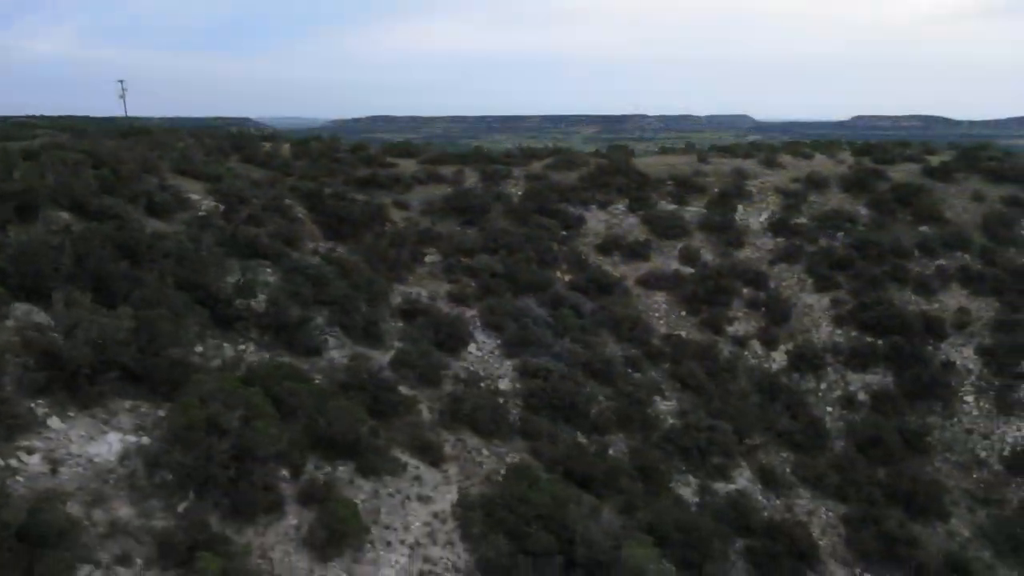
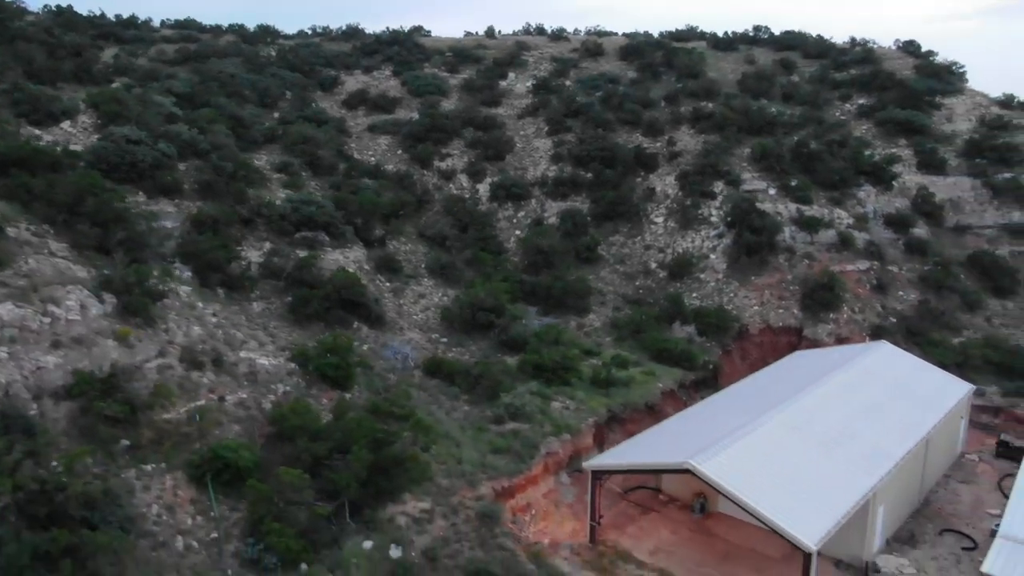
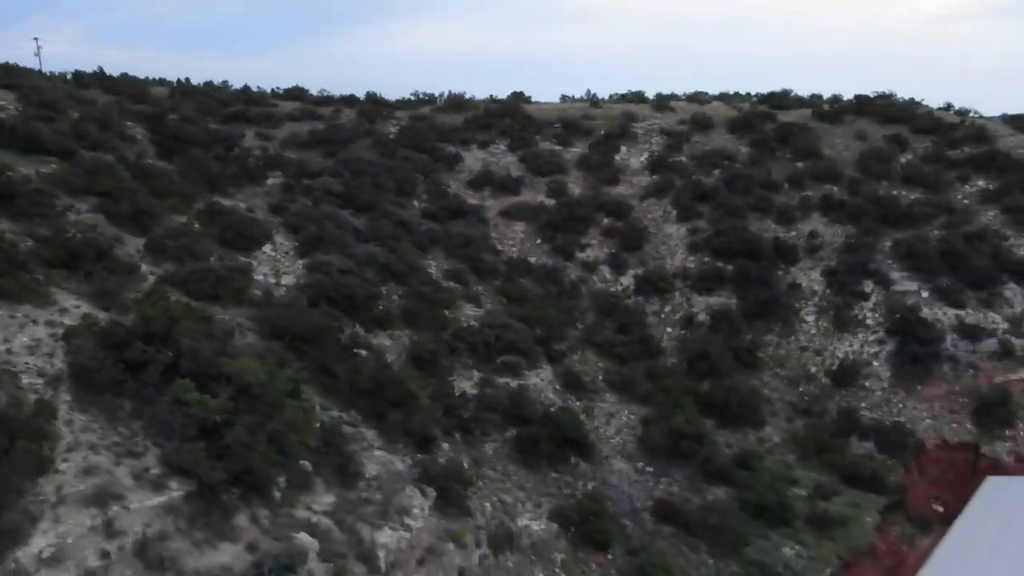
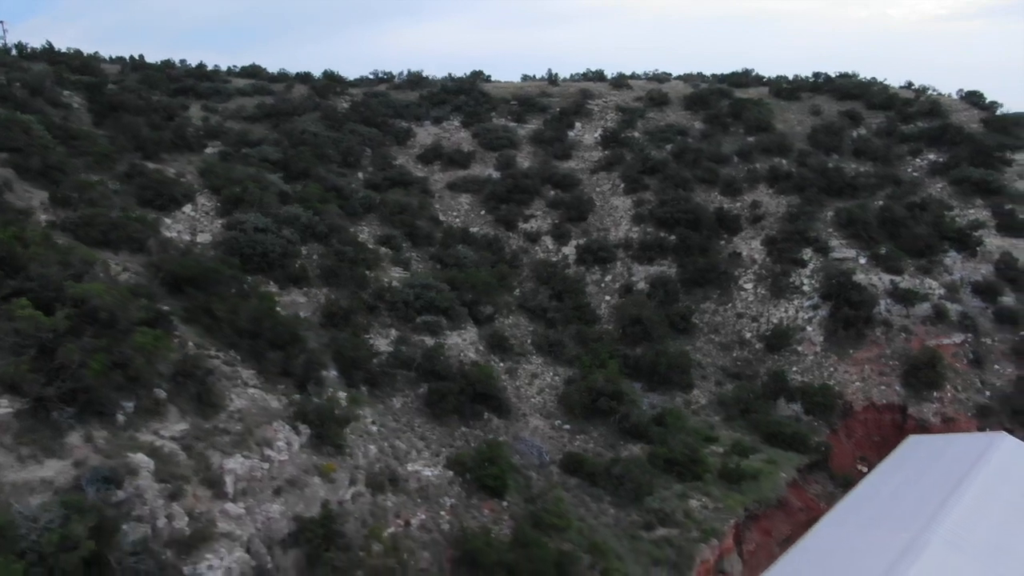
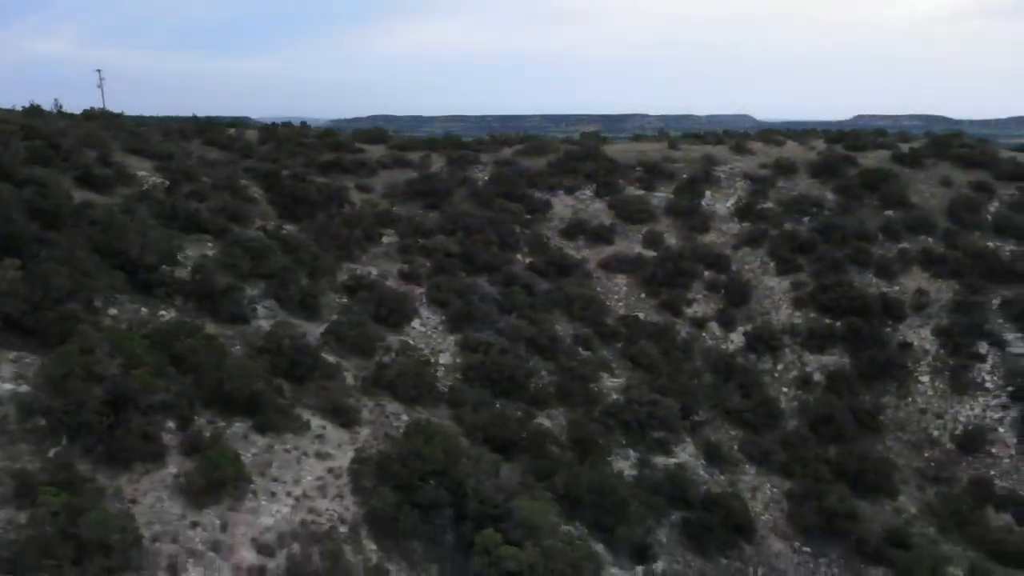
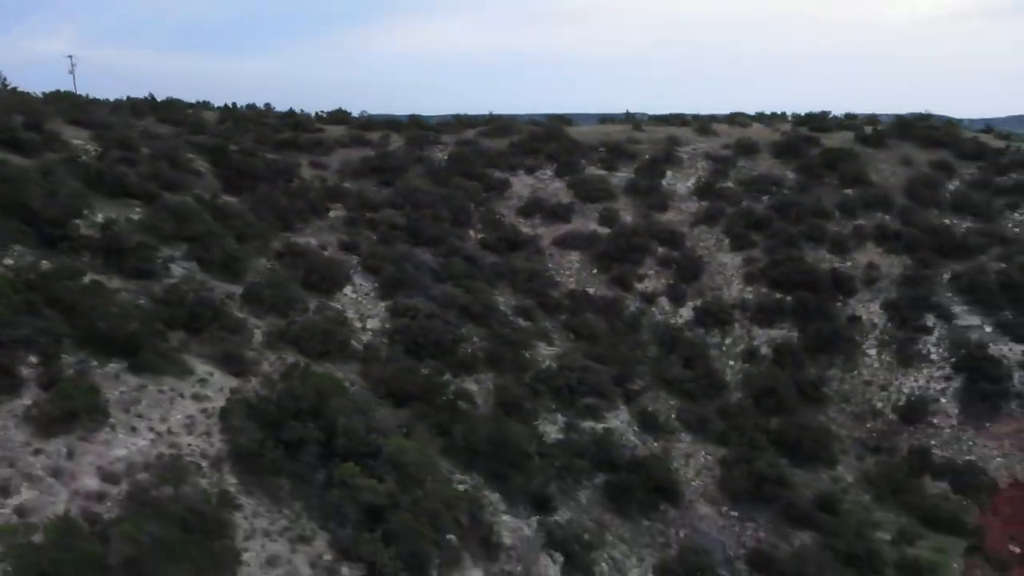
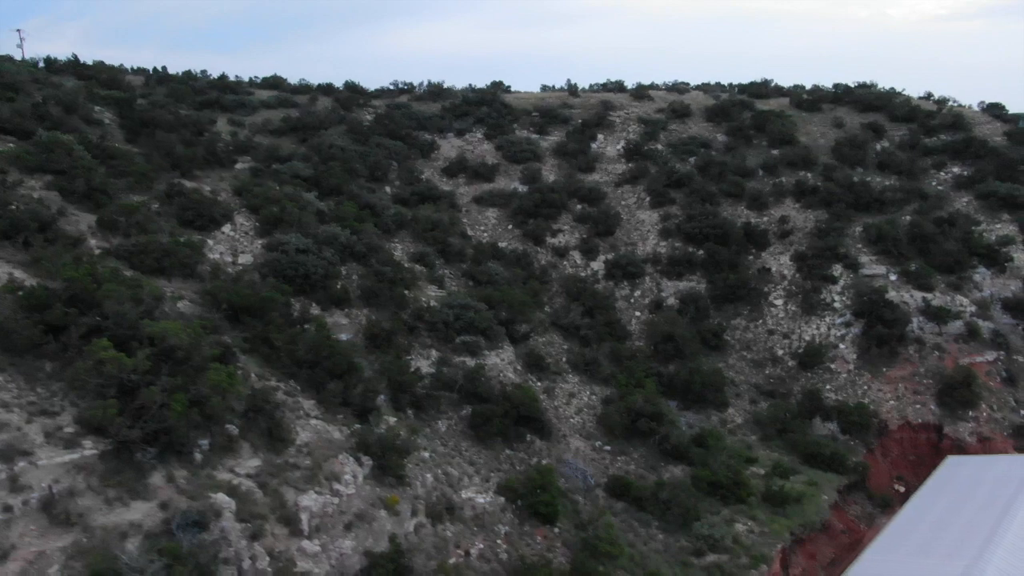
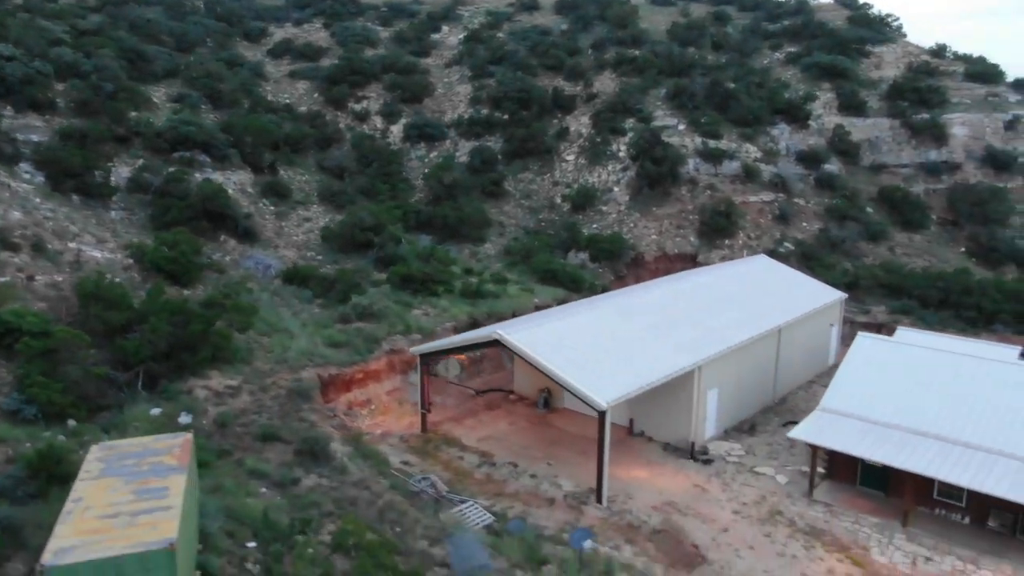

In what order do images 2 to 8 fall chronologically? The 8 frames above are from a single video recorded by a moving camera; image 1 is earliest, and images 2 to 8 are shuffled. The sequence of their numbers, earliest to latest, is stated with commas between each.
5, 6, 3, 7, 4, 2, 8
